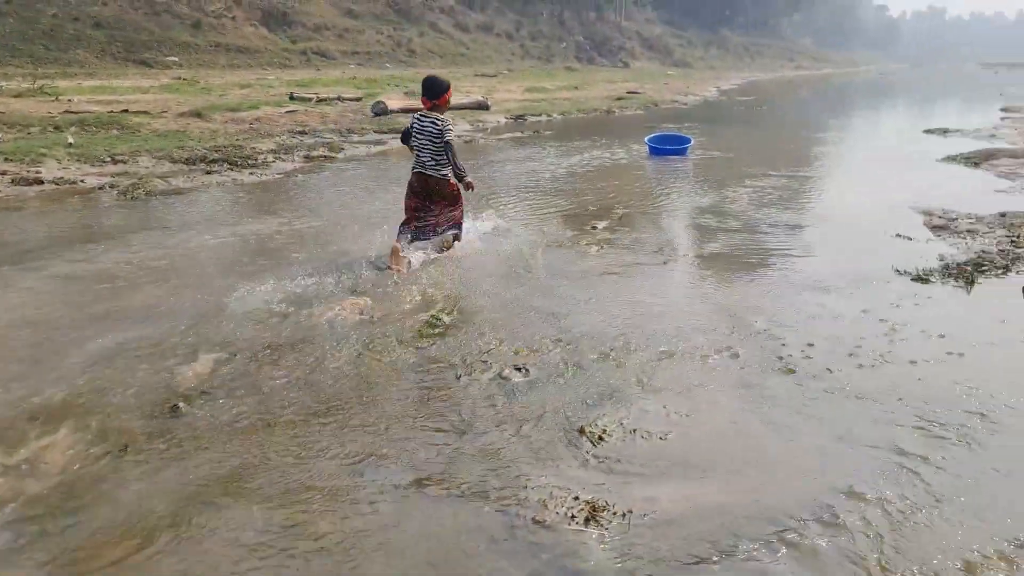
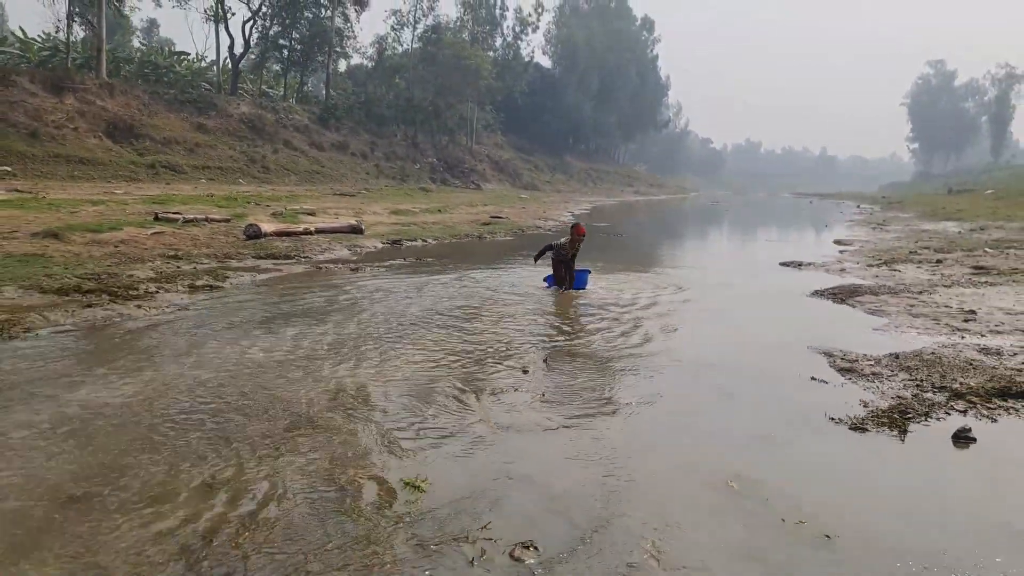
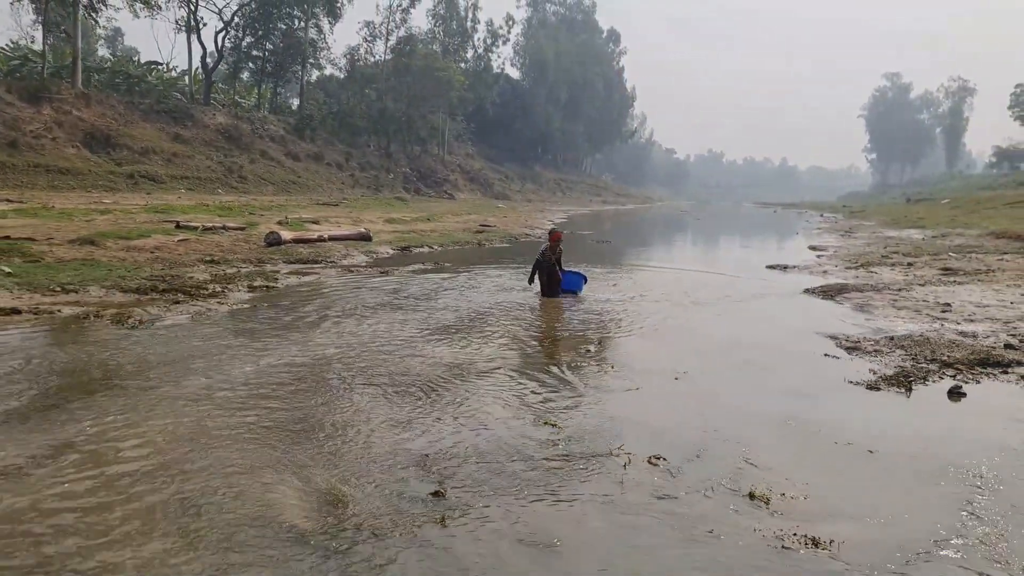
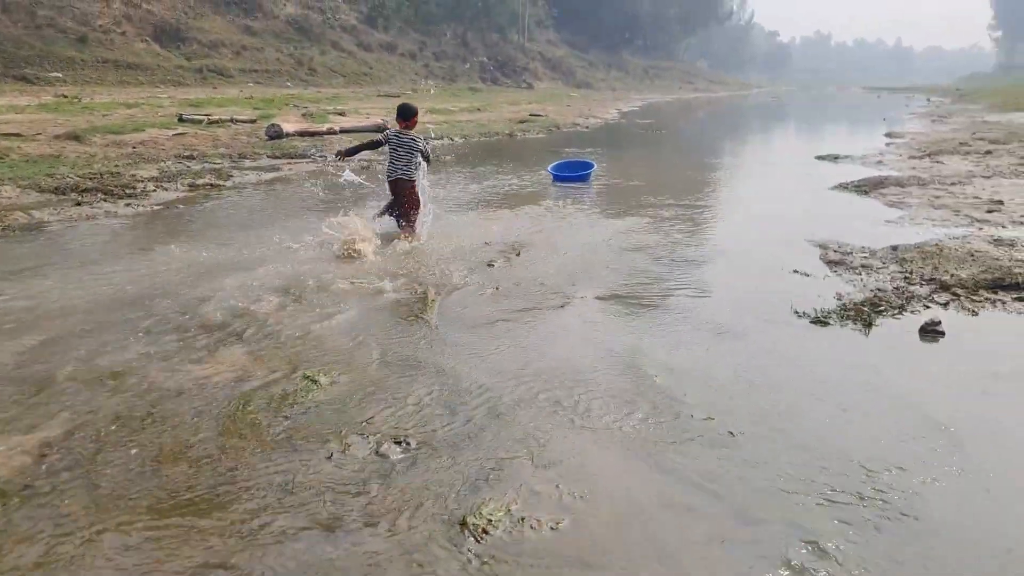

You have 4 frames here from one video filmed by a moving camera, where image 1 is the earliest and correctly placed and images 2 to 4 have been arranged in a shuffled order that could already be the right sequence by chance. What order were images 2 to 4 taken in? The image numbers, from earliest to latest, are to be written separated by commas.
4, 2, 3
